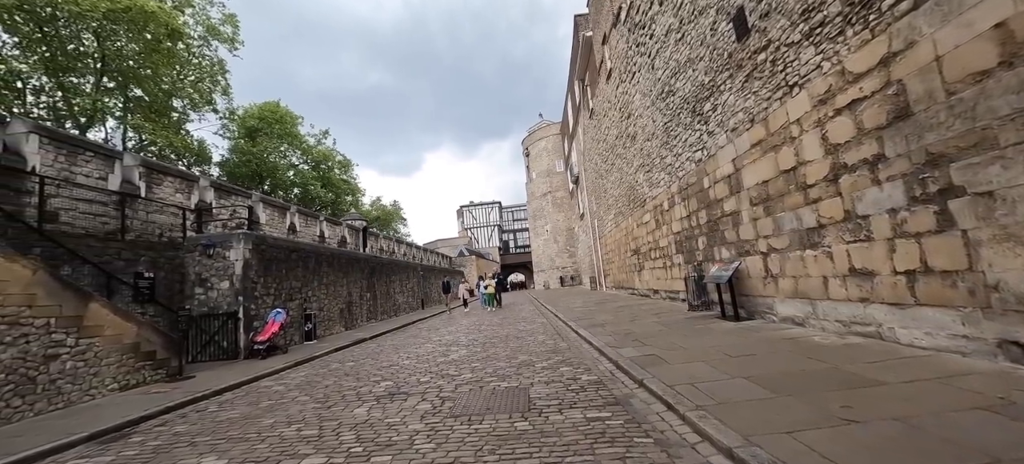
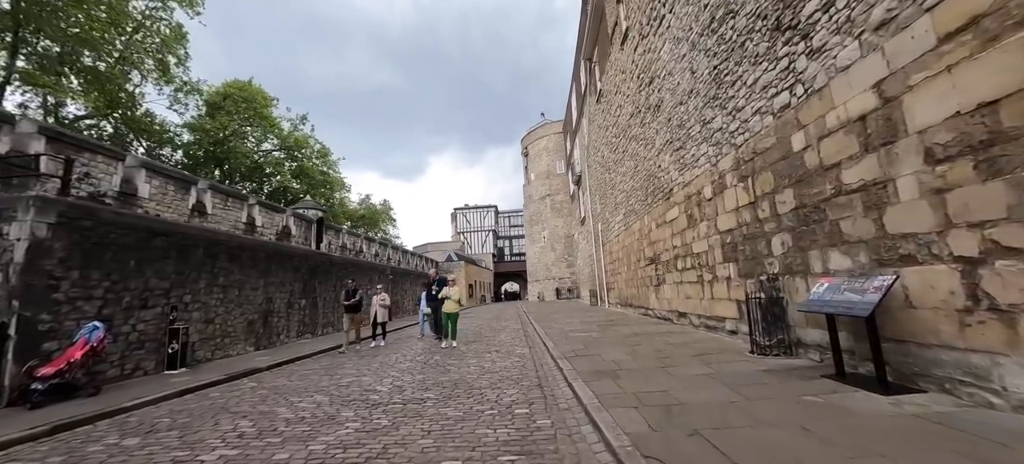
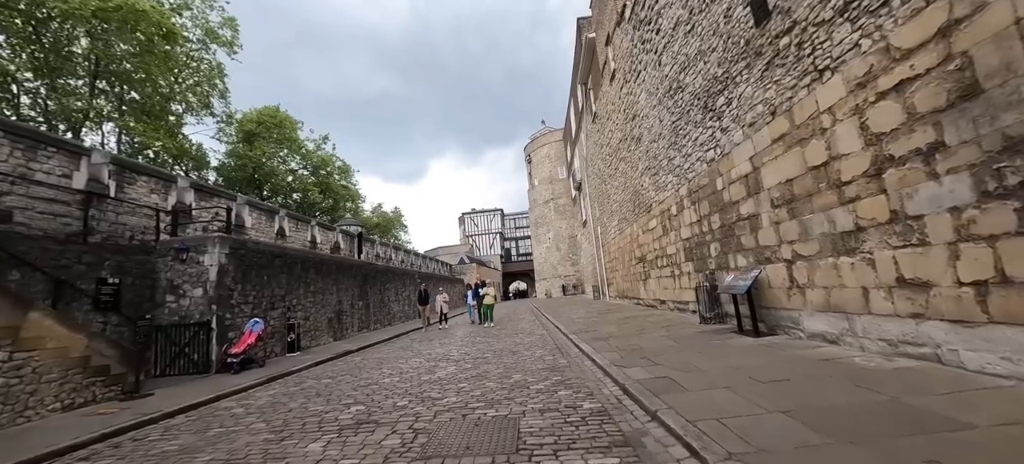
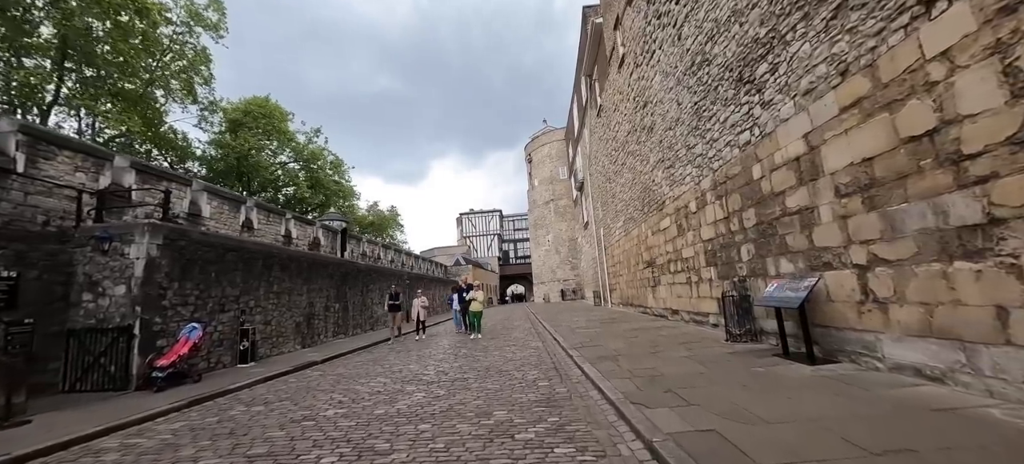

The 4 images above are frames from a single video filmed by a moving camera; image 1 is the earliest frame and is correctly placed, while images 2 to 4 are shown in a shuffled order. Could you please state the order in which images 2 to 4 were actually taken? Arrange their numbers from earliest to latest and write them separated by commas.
3, 4, 2
